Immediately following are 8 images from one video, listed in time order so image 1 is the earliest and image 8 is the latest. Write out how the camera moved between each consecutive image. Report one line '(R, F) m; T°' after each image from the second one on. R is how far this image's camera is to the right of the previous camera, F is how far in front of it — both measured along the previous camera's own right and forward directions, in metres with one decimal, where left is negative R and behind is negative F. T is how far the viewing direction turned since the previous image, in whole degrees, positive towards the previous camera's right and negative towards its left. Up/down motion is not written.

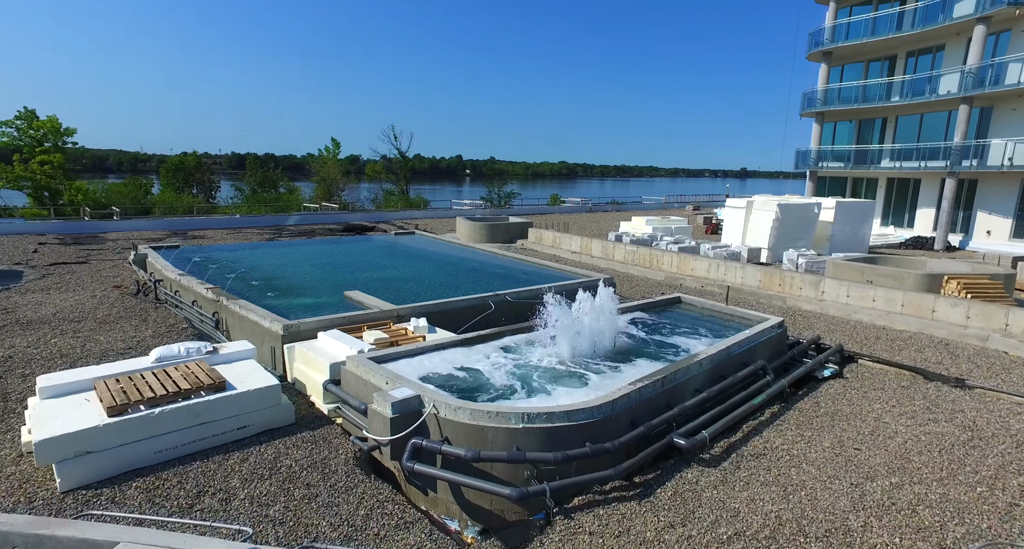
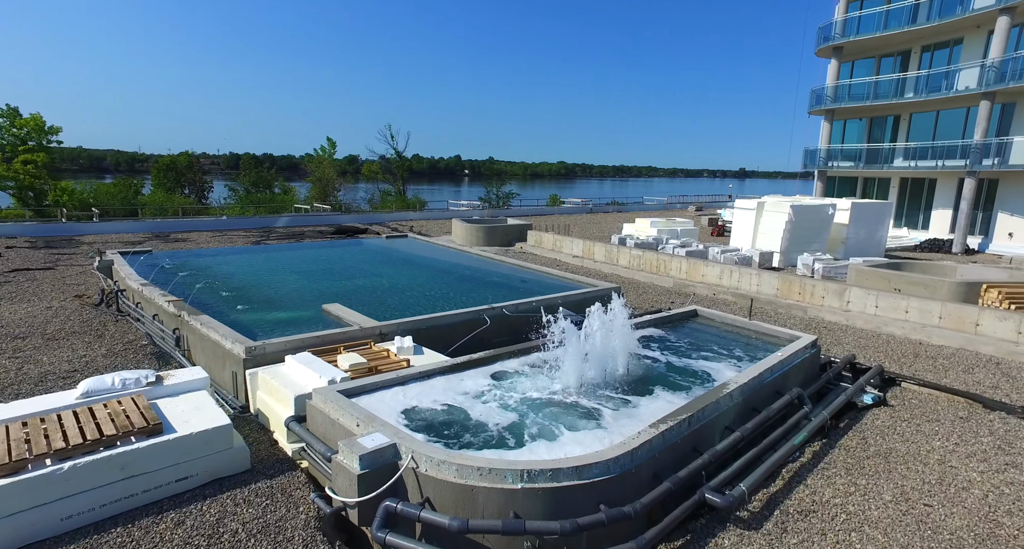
(0.0, +1.2) m; 0°
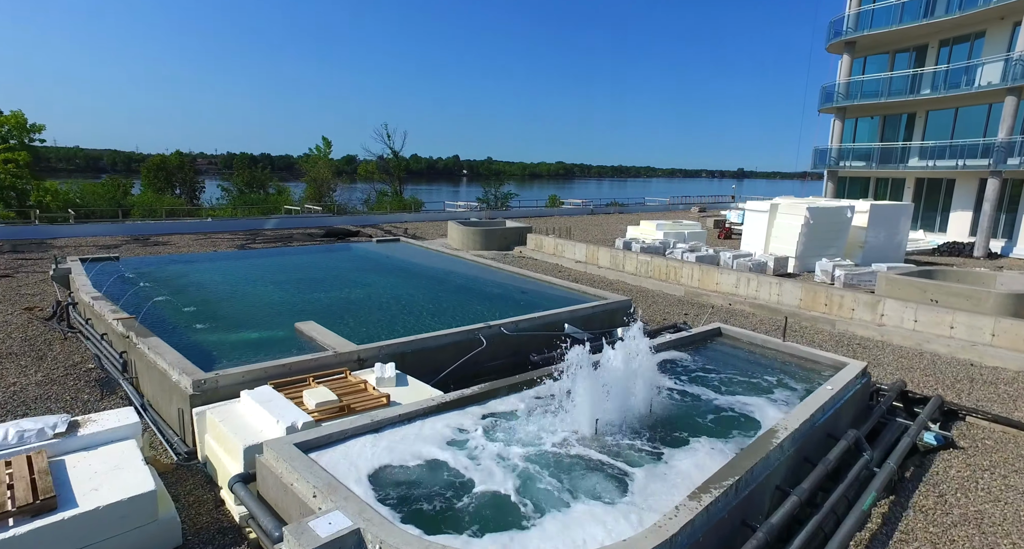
(0.0, +1.3) m; 0°
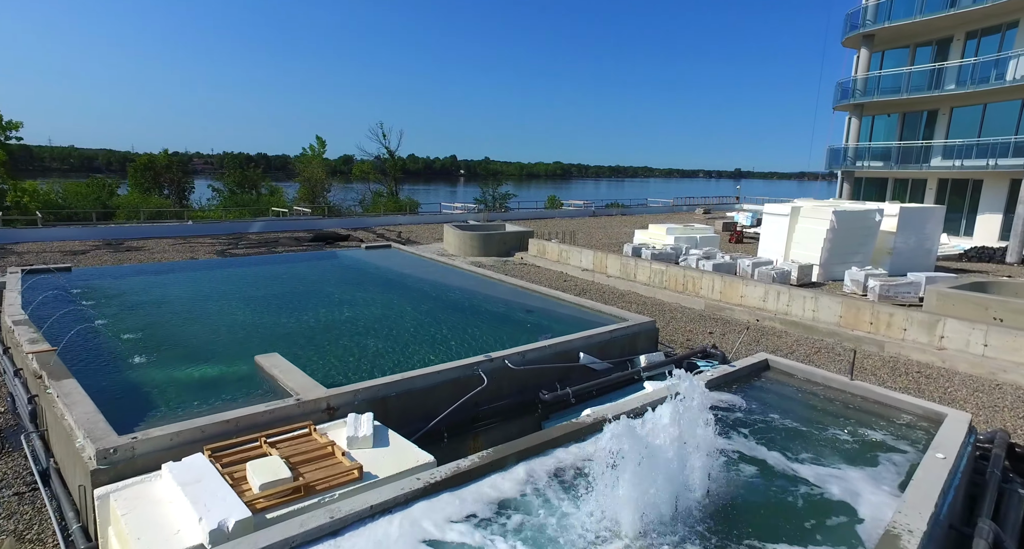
(-0.1, +1.7) m; 0°
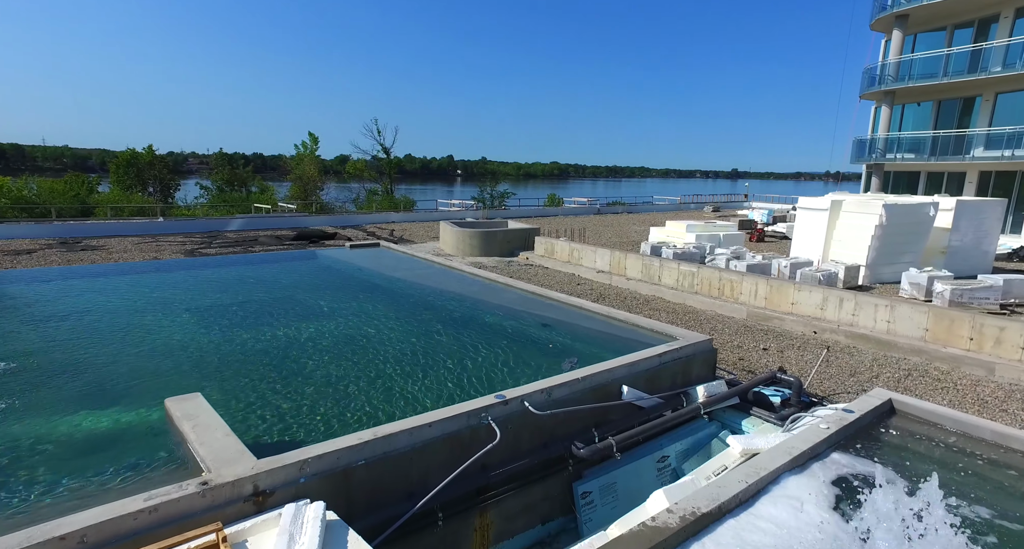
(-0.3, +2.4) m; 0°
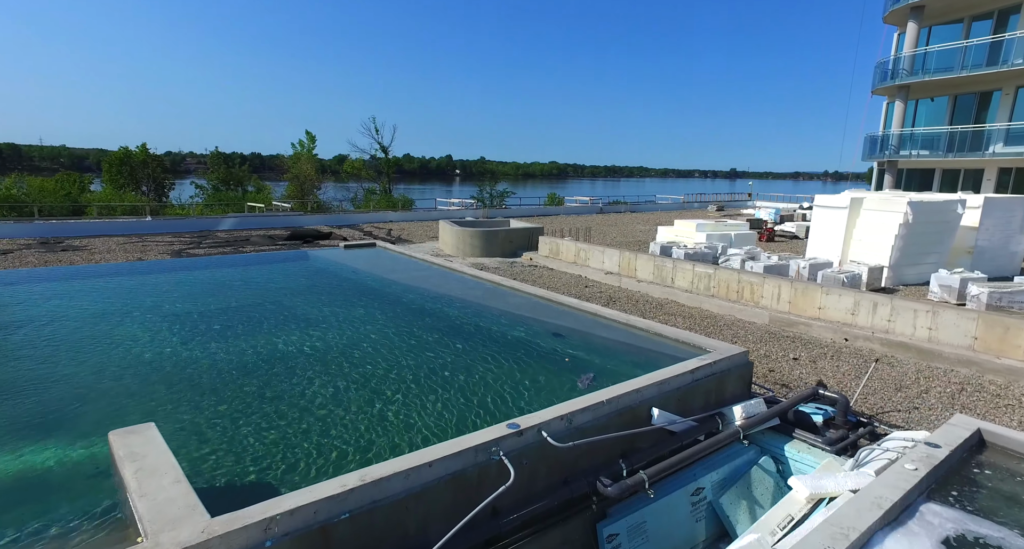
(-0.1, +0.9) m; 0°
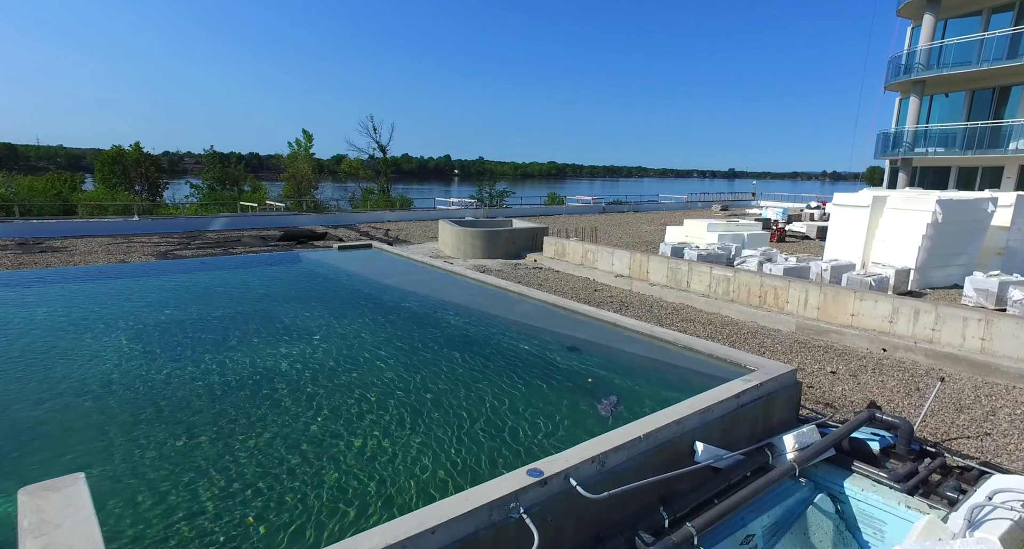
(-0.2, +1.0) m; 0°
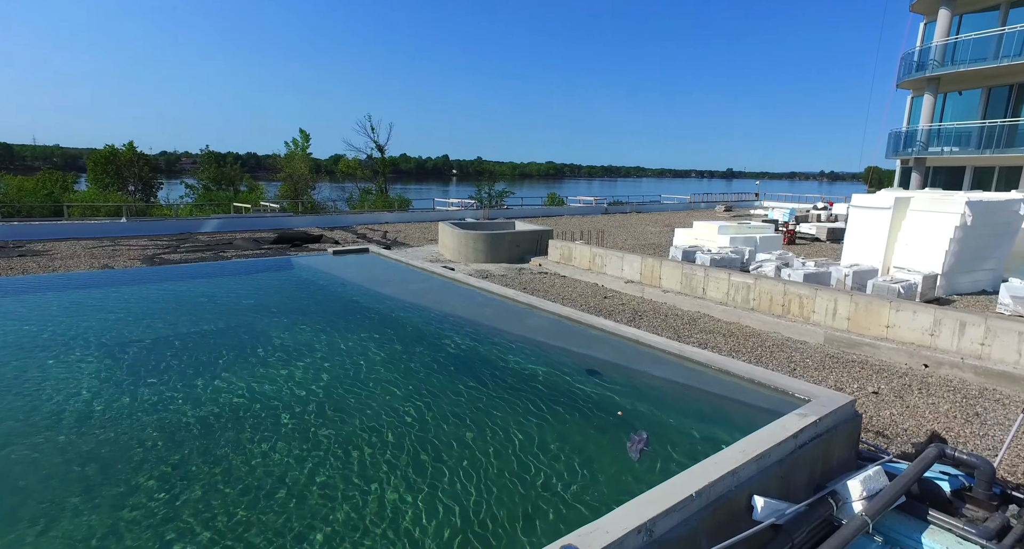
(-0.2, +0.8) m; 0°
